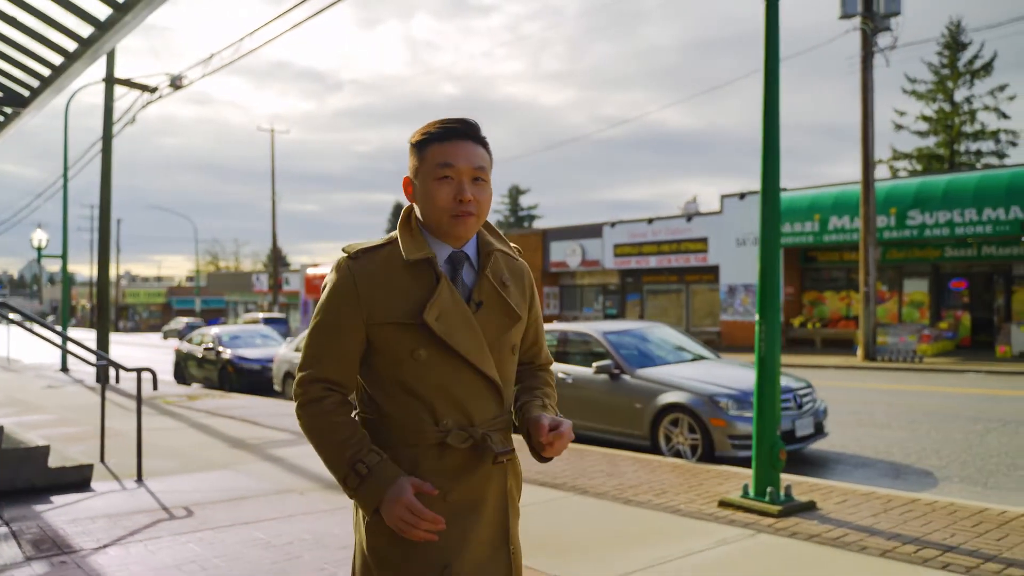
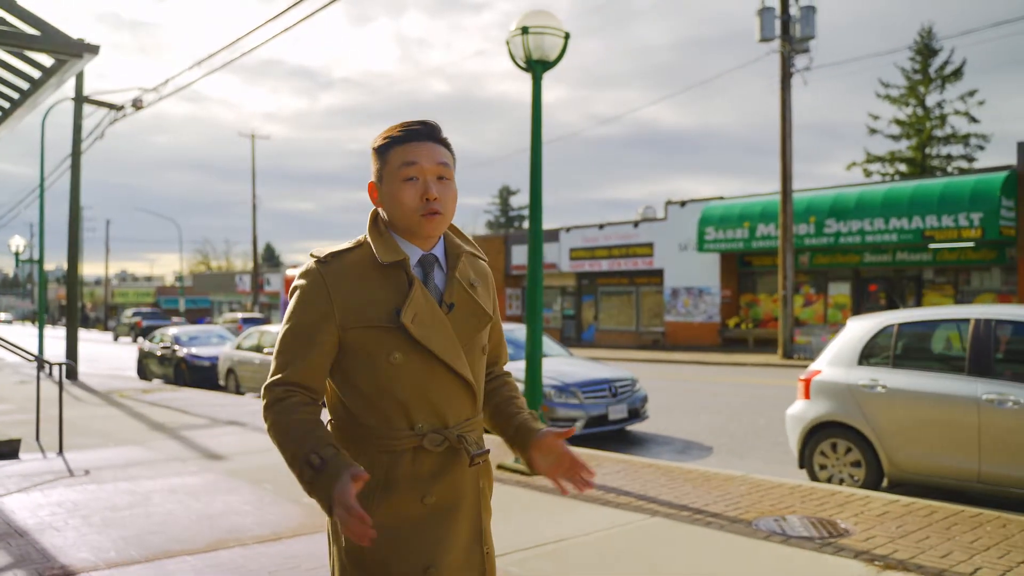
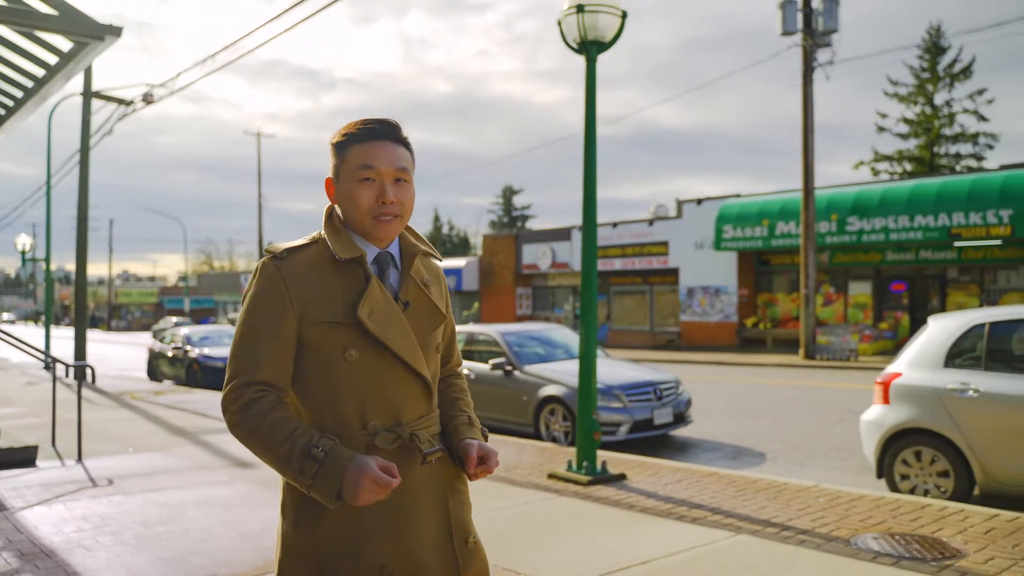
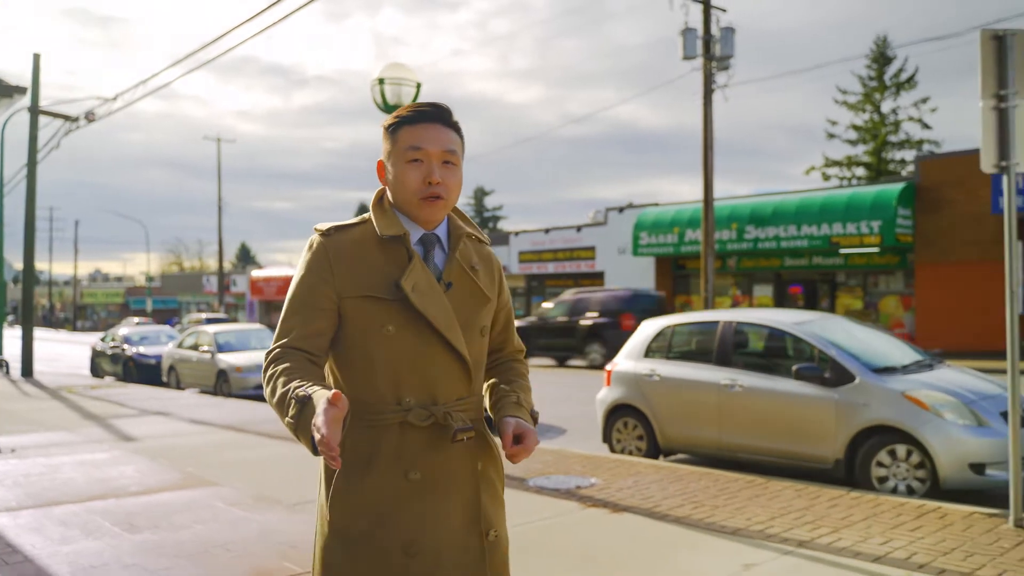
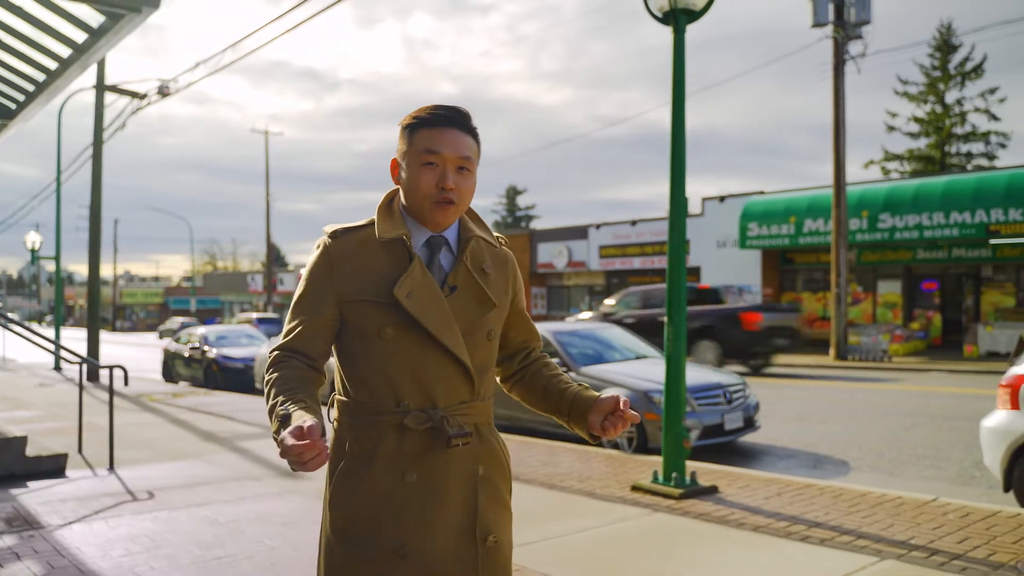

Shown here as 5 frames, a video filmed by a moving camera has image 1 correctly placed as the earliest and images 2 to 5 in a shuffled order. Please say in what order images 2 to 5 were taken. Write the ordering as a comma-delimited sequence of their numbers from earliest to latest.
5, 3, 2, 4
